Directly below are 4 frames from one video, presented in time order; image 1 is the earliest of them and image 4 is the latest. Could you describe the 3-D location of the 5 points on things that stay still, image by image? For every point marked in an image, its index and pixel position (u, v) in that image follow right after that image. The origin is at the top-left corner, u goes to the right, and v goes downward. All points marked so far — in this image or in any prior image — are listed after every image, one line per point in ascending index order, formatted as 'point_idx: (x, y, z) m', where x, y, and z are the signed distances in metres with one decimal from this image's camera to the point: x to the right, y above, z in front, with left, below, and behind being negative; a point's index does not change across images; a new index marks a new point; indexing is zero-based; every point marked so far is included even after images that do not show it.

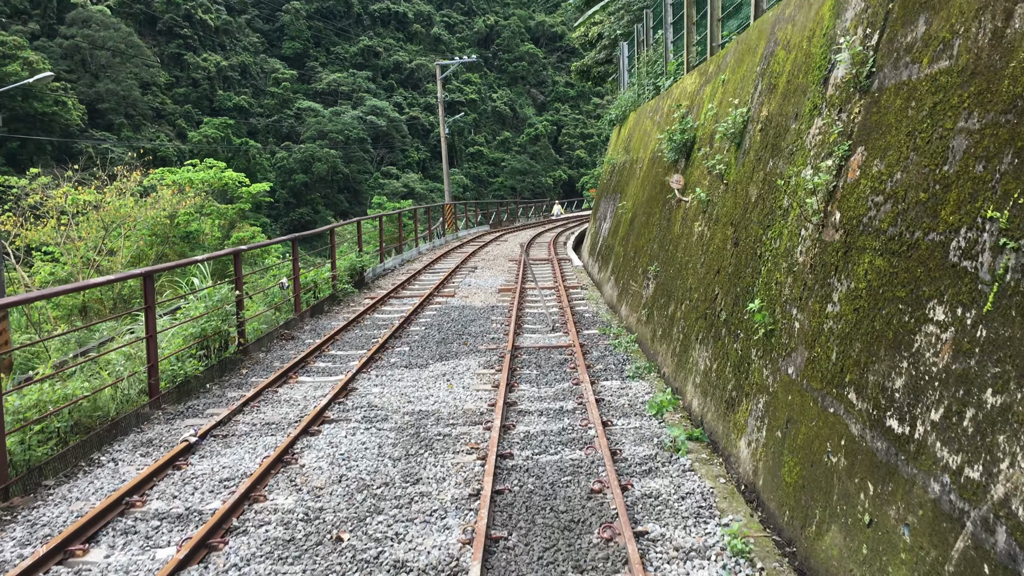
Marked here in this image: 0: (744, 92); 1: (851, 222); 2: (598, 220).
0: (+1.5, +1.2, +5.5) m
1: (+1.3, +0.2, +3.2) m
2: (+1.4, +1.1, +14.1) m
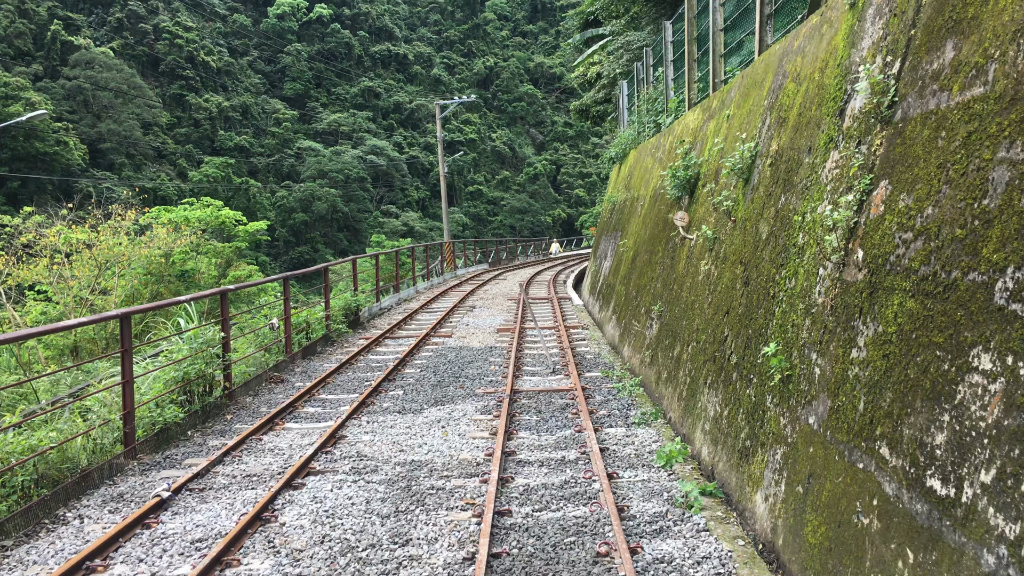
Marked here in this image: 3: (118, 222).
0: (+1.5, +1.0, +5.4) m
1: (+1.3, +0.1, +3.0) m
2: (+1.4, +0.5, +13.9) m
3: (-7.8, +1.3, +17.1) m
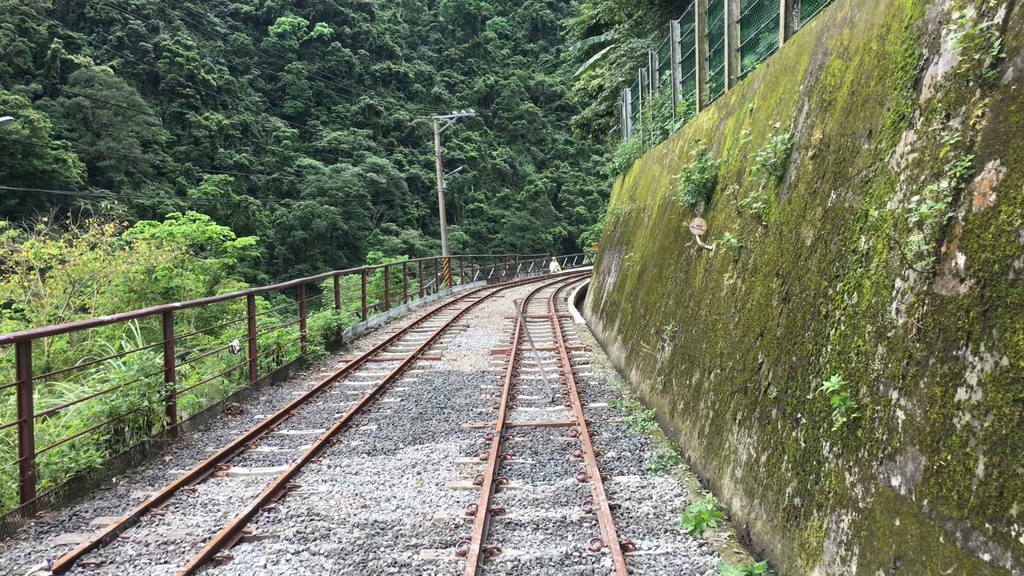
0: (+1.4, +0.9, +4.6) m
1: (+1.2, +0.1, +2.2) m
2: (+1.3, +0.2, +13.1) m
3: (-7.8, +1.0, +16.4) m
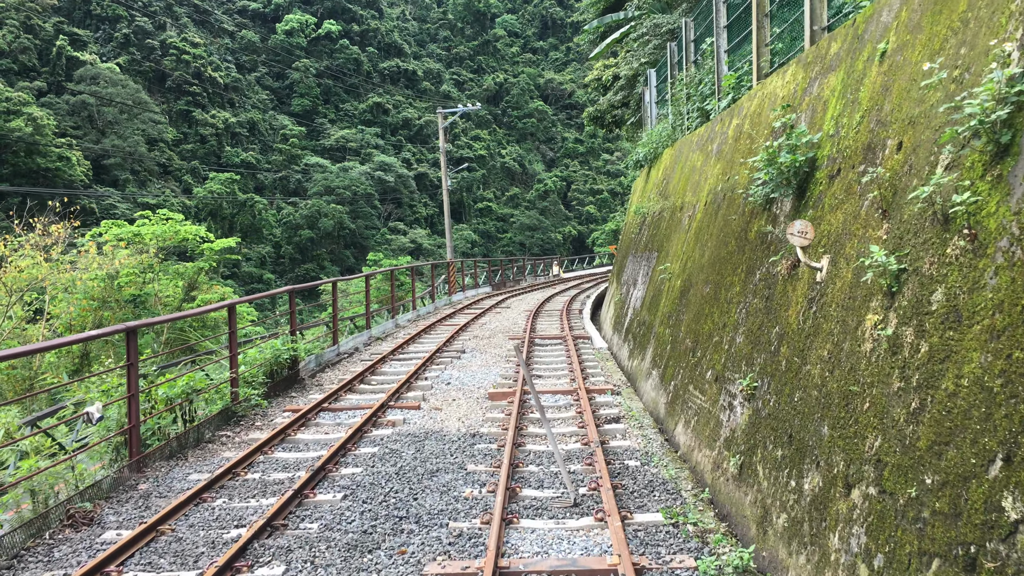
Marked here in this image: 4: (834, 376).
0: (+1.4, +0.7, +2.6) m
1: (+1.2, -0.1, +0.2) m
2: (+1.4, 0.0, +11.1) m
3: (-7.7, +0.8, +14.5) m
4: (+1.2, -0.3, +3.2) m
